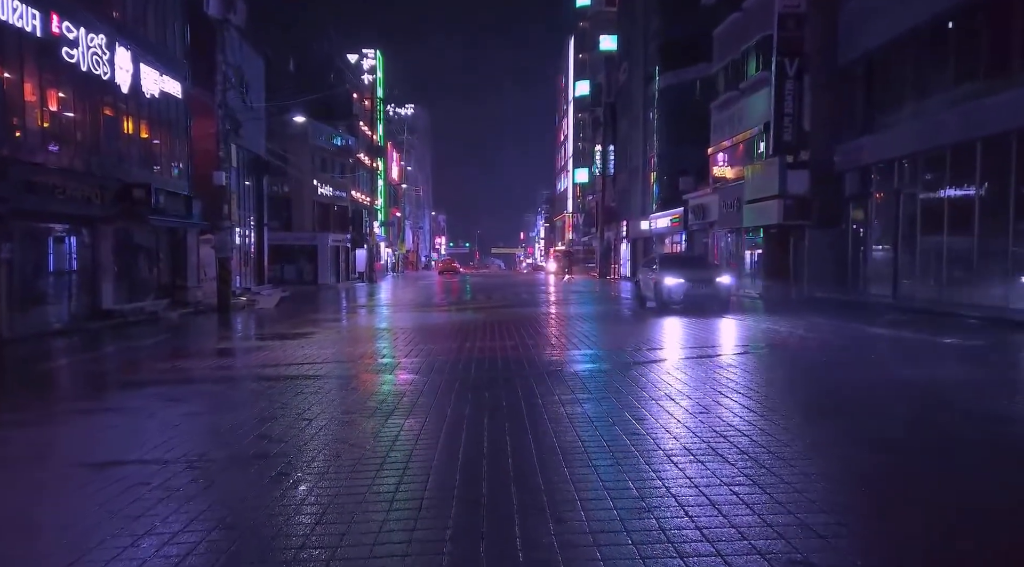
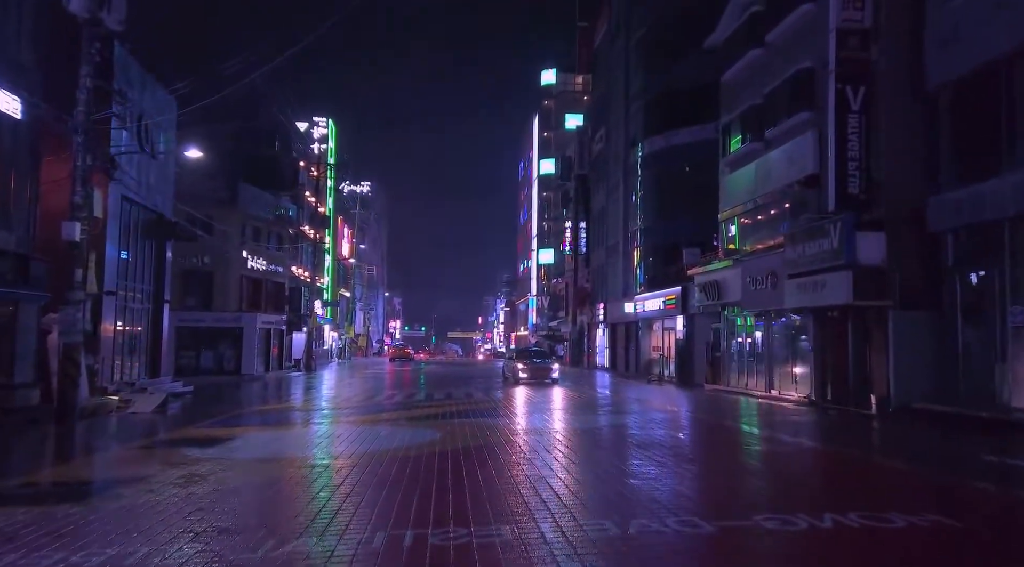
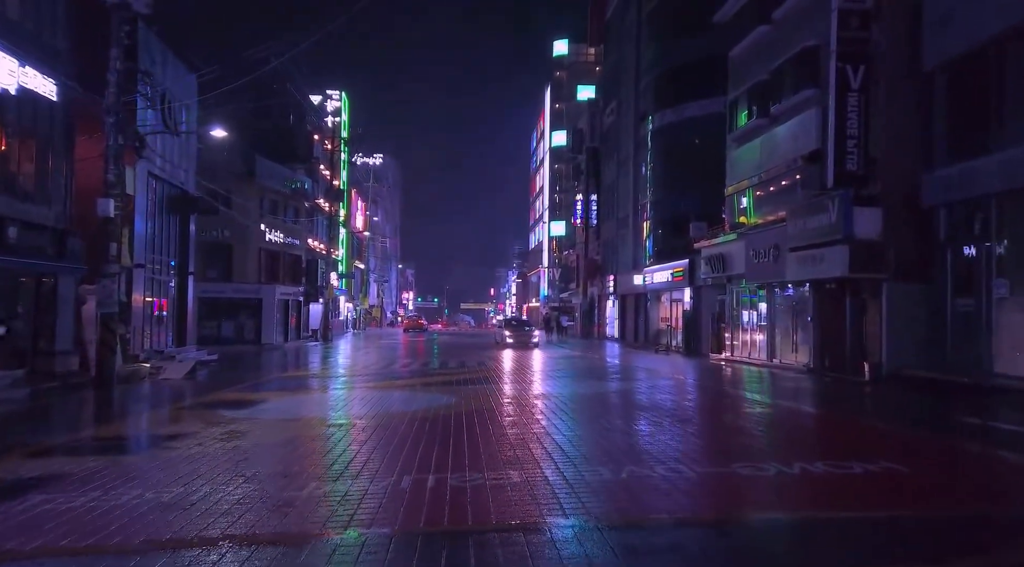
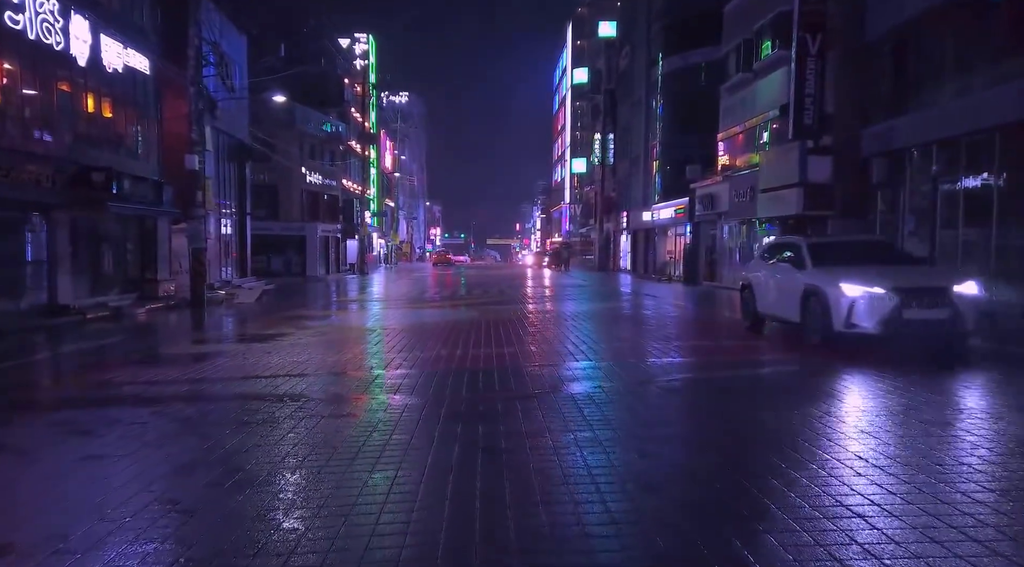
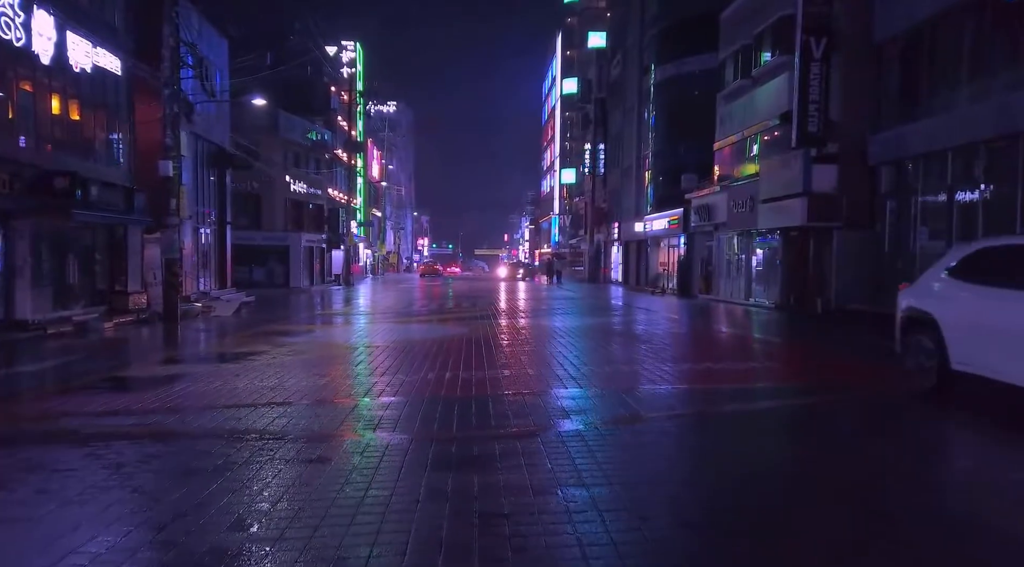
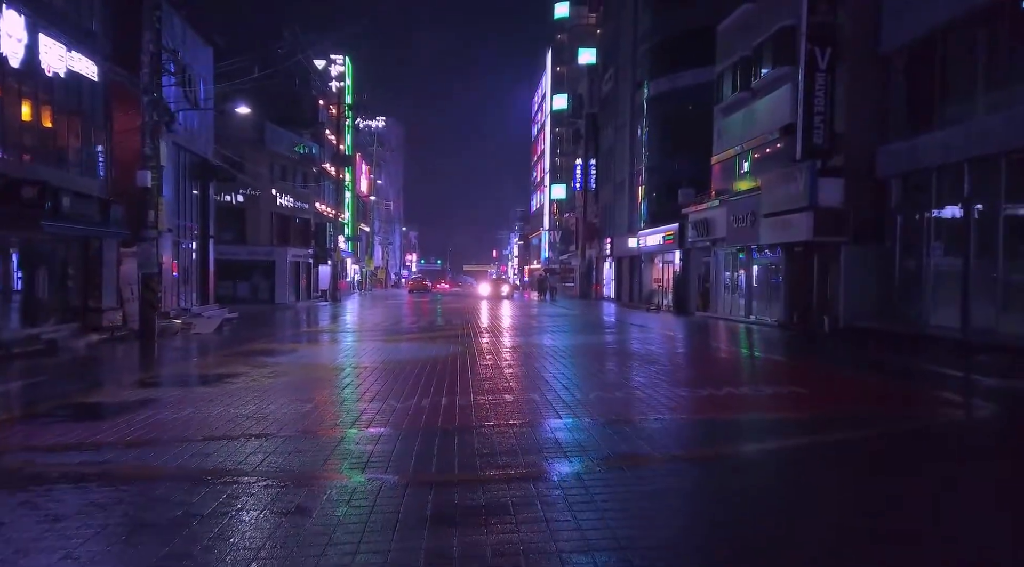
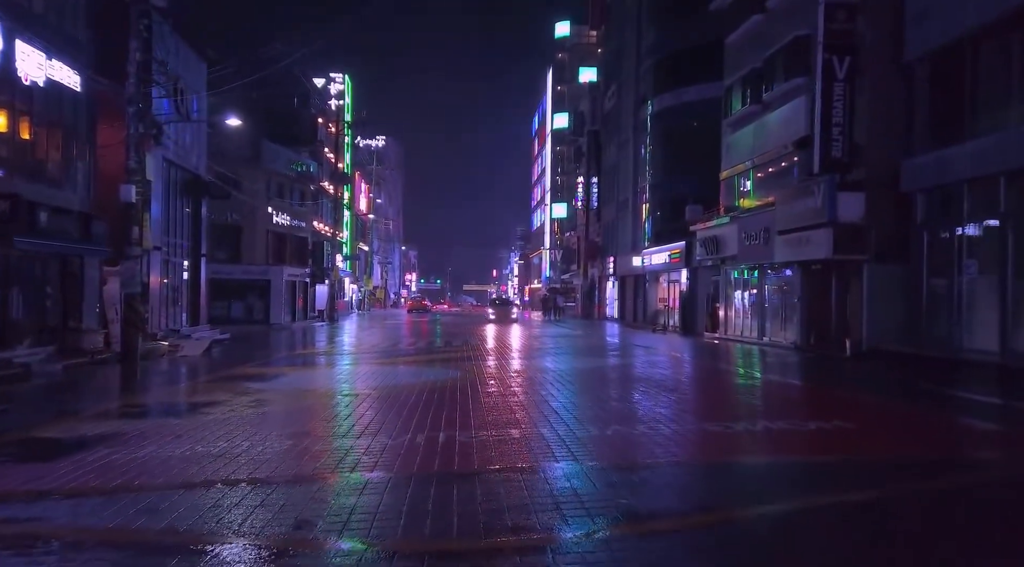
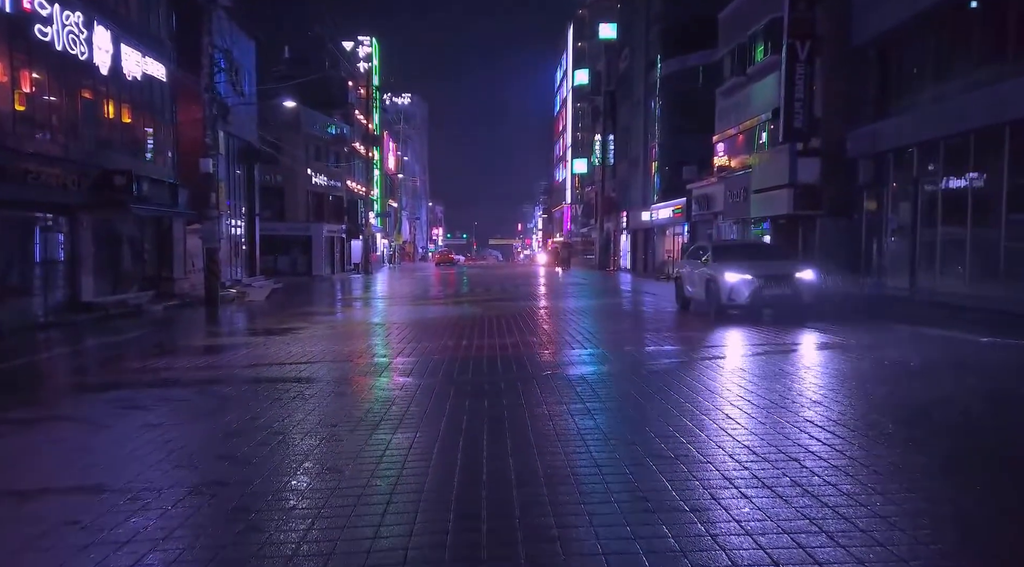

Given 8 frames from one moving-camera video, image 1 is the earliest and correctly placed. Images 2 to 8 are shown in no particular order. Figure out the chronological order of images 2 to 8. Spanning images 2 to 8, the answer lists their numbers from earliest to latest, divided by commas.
8, 4, 5, 6, 7, 3, 2
